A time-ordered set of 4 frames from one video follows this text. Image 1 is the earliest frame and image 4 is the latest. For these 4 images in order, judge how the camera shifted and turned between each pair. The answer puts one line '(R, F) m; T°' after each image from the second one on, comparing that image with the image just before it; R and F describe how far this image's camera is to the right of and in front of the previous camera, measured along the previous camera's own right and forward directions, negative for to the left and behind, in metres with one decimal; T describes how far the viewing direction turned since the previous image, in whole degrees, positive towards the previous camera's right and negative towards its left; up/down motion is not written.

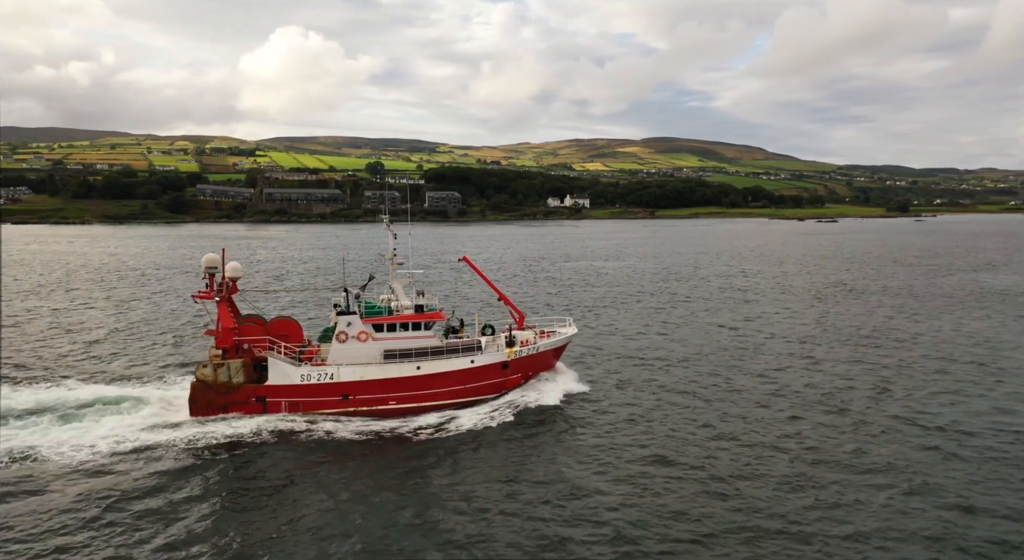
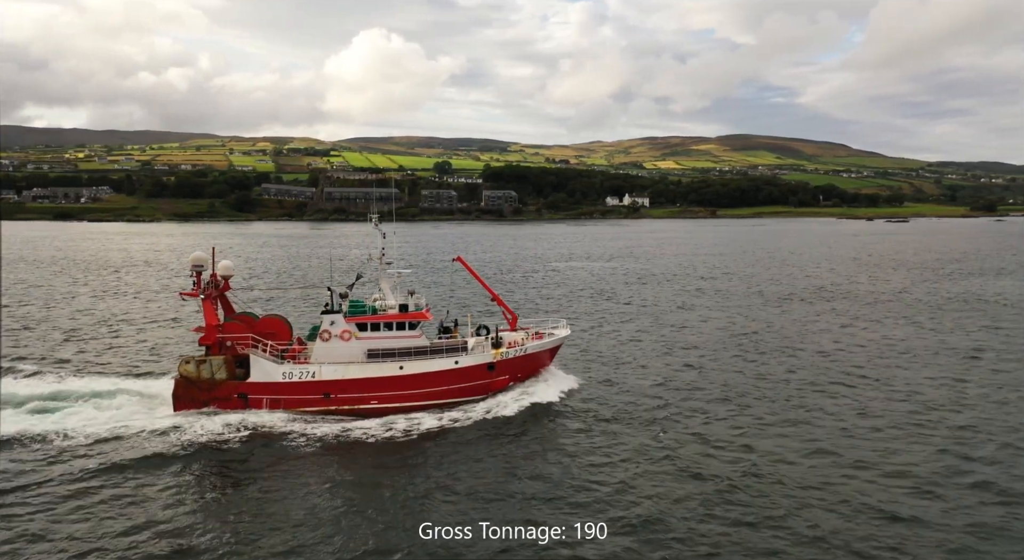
(+3.0, +0.6) m; -4°
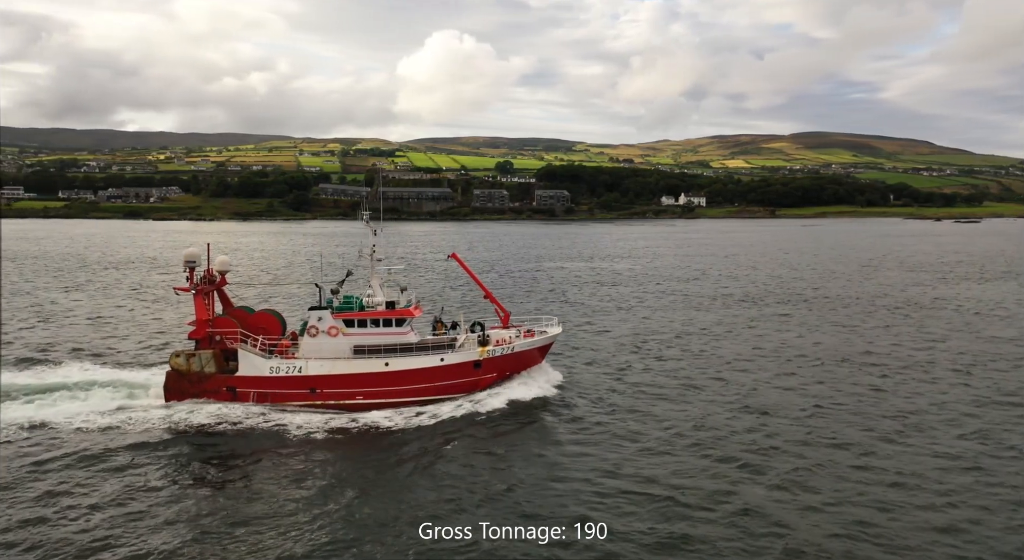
(+2.7, +0.1) m; -3°
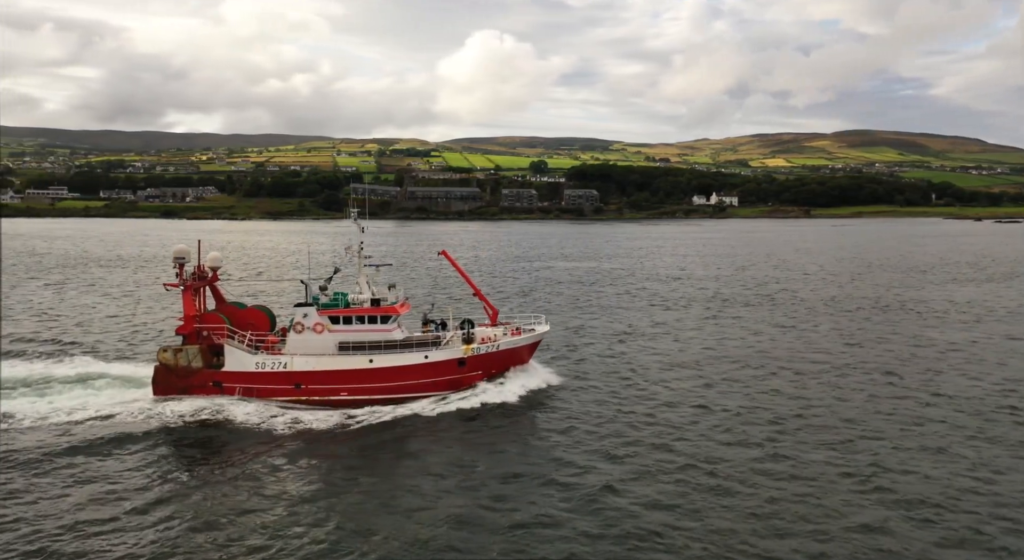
(+2.1, +0.1) m; -2°
